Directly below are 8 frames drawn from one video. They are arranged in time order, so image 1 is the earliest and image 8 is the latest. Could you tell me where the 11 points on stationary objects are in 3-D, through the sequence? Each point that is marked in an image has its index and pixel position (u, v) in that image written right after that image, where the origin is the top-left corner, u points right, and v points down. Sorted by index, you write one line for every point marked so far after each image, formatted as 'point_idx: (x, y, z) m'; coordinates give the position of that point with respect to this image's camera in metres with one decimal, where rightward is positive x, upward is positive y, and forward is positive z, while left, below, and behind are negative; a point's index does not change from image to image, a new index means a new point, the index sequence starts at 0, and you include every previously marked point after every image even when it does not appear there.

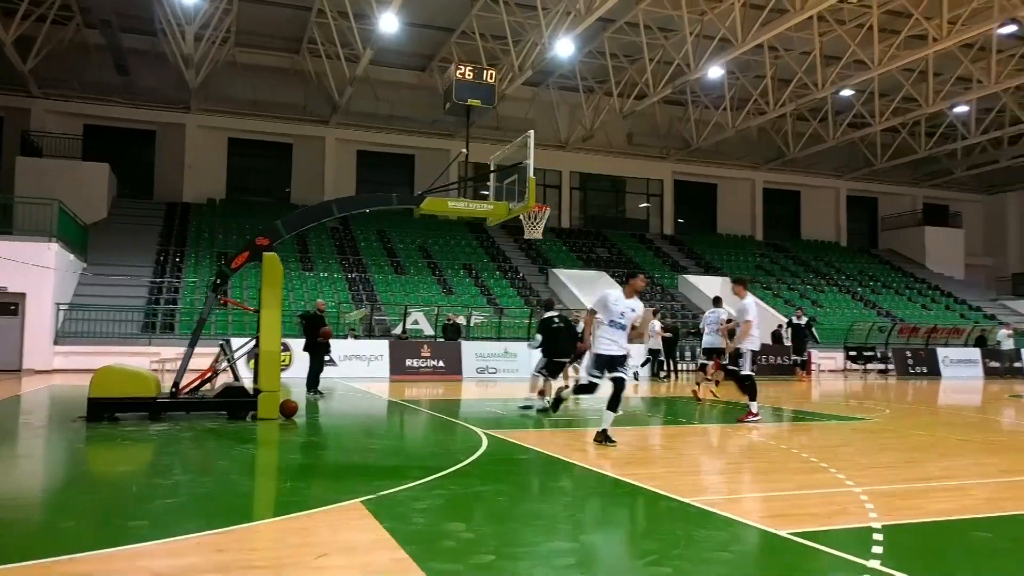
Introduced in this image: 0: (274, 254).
0: (-2.0, +0.3, +6.8) m
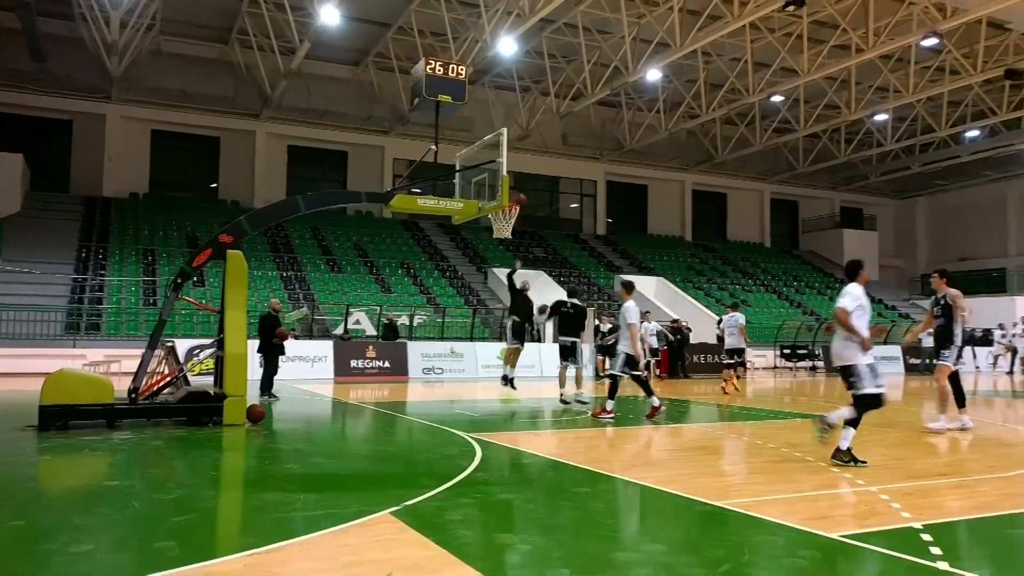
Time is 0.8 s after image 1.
0: (-2.2, +0.3, +6.5) m
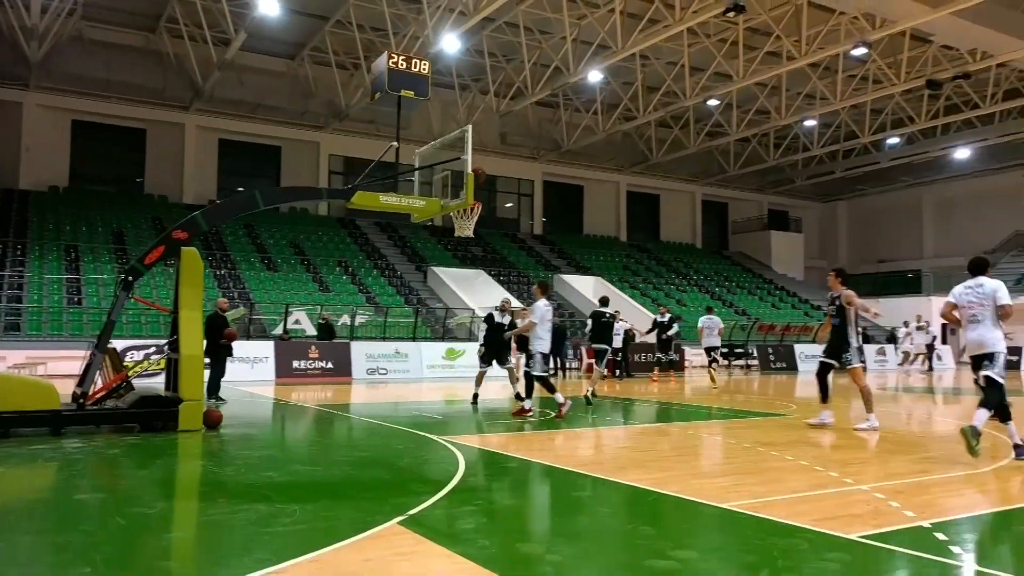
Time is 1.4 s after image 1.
0: (-2.5, +0.3, +6.2) m
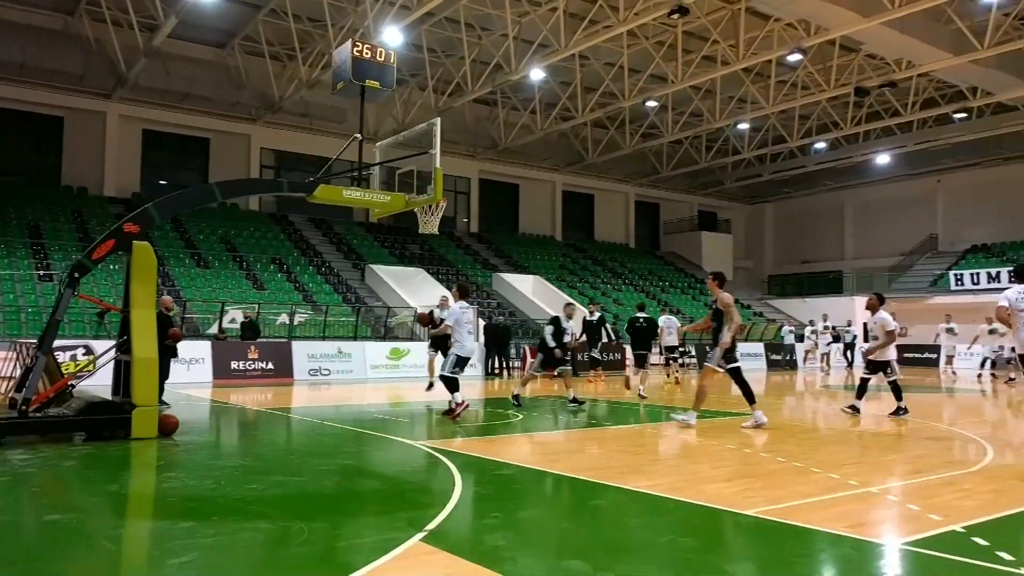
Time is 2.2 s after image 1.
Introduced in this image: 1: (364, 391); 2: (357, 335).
0: (-2.6, +0.3, +5.8) m
1: (-2.6, -1.8, +13.8) m
2: (-3.2, -1.0, +16.7) m
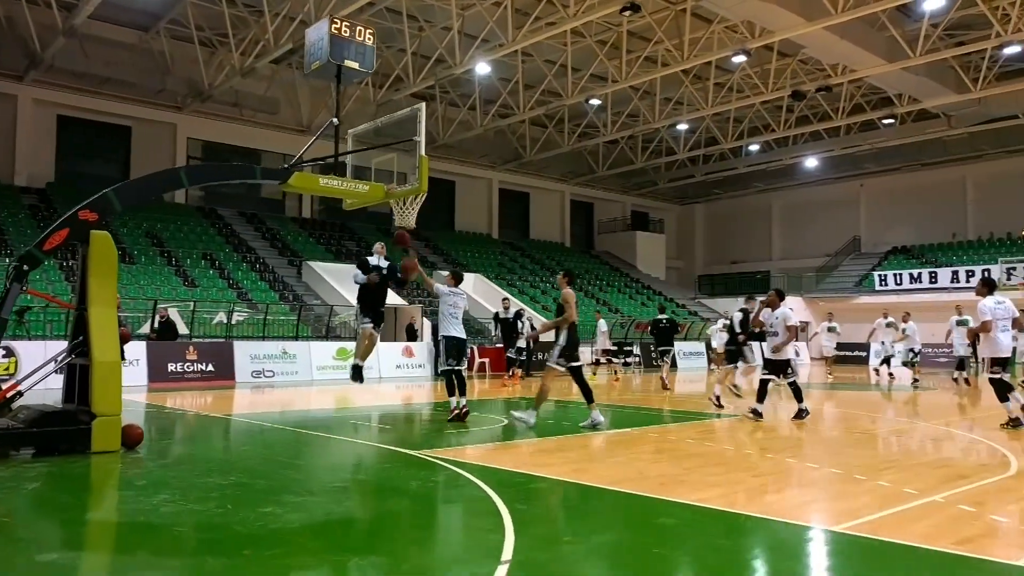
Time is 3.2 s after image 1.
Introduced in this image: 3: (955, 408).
0: (-2.6, +0.3, +5.2) m
1: (-3.3, -1.7, +13.1) m
2: (-4.2, -0.9, +15.9) m
3: (+6.7, -1.8, +12.4) m
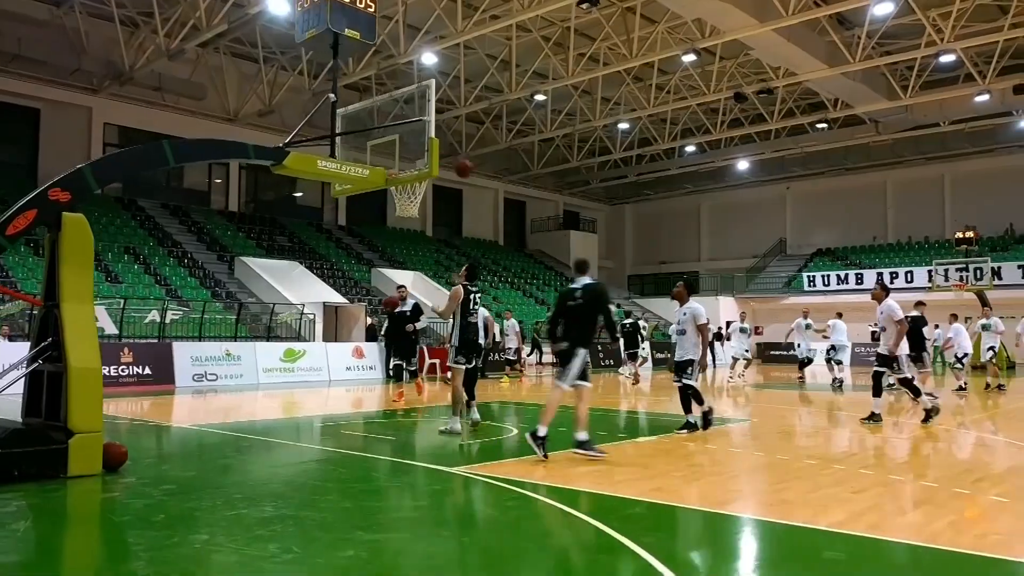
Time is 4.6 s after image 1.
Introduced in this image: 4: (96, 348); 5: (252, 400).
0: (-2.3, +0.4, +4.4) m
1: (-3.9, -1.7, +12.2) m
2: (-5.1, -0.9, +14.9) m
3: (+6.2, -1.8, +12.5) m
4: (-2.2, -0.3, +4.3) m
5: (-3.9, -1.7, +12.2) m
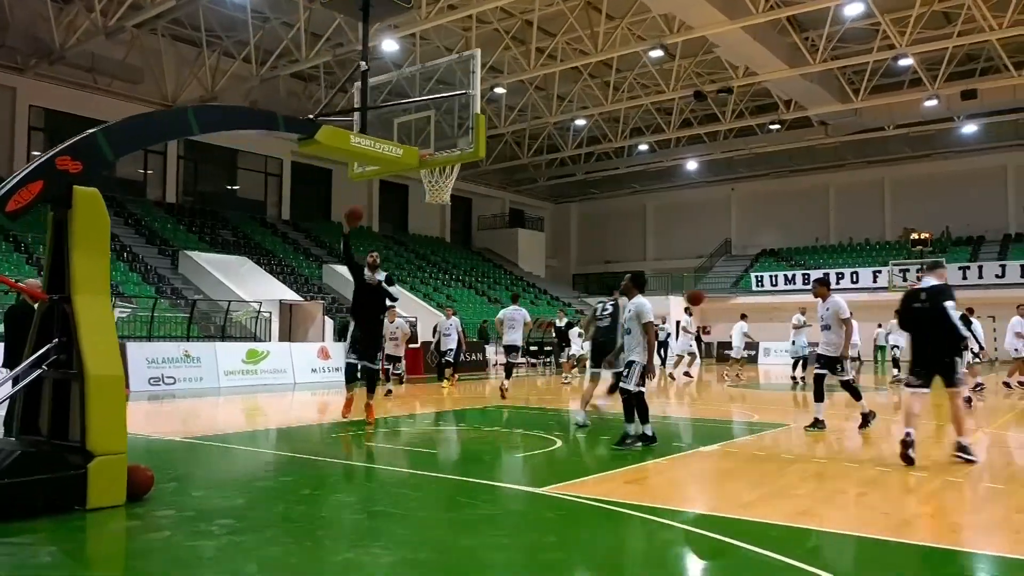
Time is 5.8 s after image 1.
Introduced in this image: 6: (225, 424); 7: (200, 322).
0: (-1.9, +0.4, +3.6) m
1: (-4.1, -1.6, +11.3) m
2: (-5.6, -0.8, +13.9) m
3: (+5.9, -1.8, +12.5) m
4: (-1.8, -0.3, +3.6) m
5: (-4.2, -1.6, +11.2) m
6: (-3.8, -1.8, +10.7) m
7: (-5.4, -0.6, +14.0) m
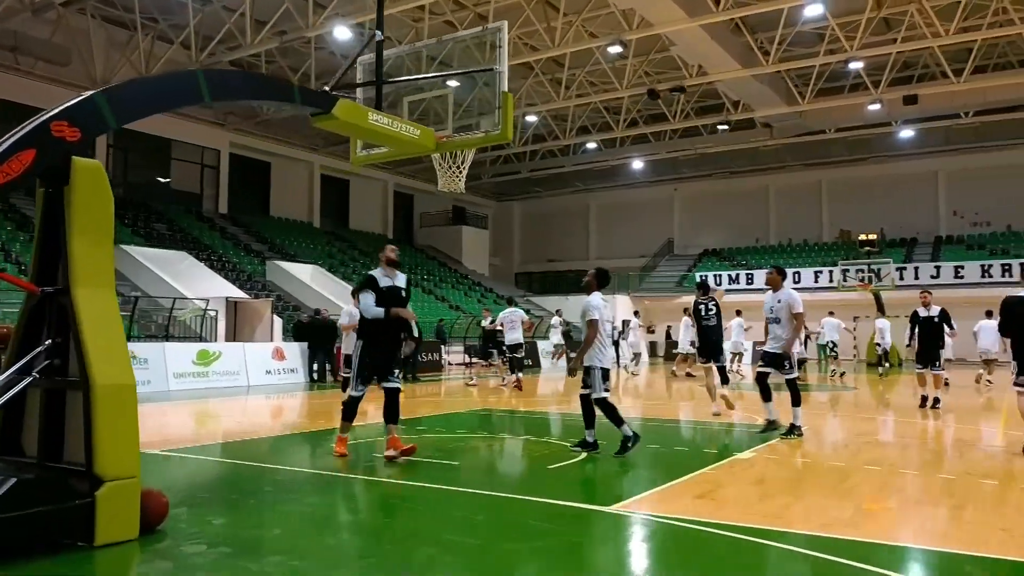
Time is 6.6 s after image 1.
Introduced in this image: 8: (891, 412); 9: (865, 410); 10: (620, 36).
0: (-1.6, +0.5, +3.0) m
1: (-4.5, -1.6, +10.5) m
2: (-6.1, -0.7, +12.9) m
3: (+5.4, -1.8, +12.5) m
4: (-1.4, -0.2, +3.0) m
5: (-4.5, -1.6, +10.4) m
6: (-4.1, -1.7, +10.0) m
7: (-6.0, -0.5, +13.1) m
8: (+5.3, -1.7, +11.3) m
9: (+5.1, -1.8, +11.5) m
10: (+2.4, +5.8, +18.7) m
